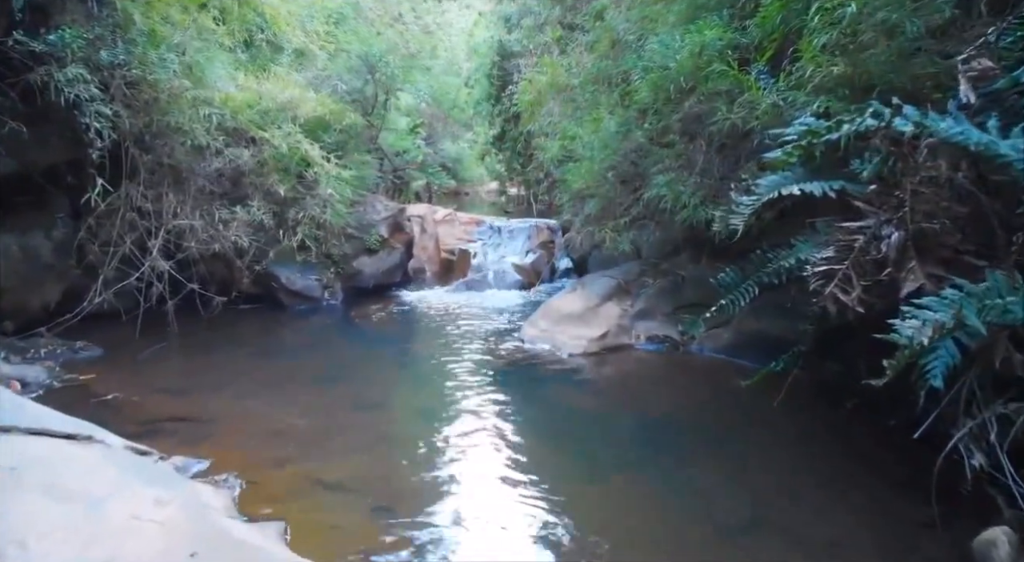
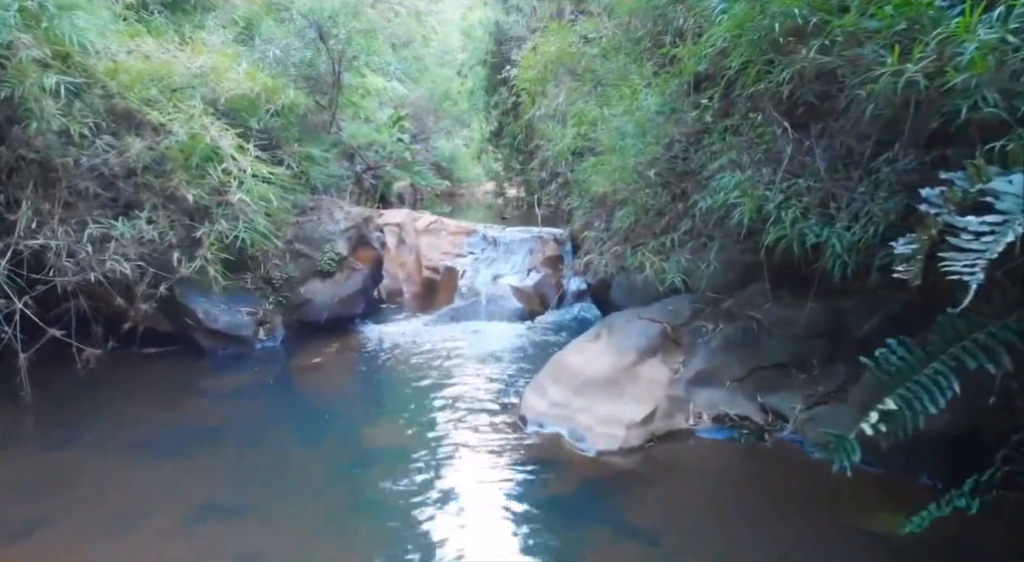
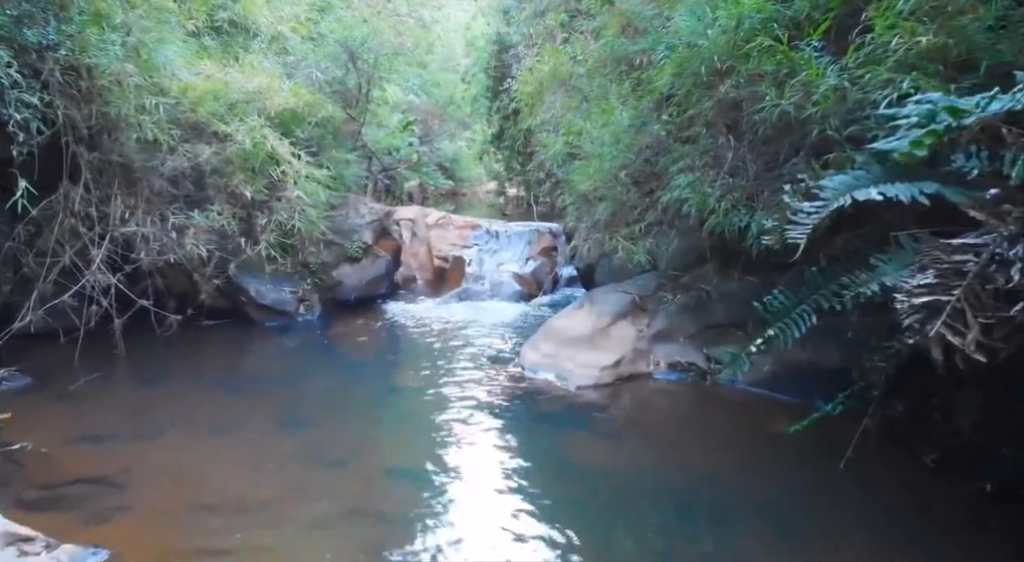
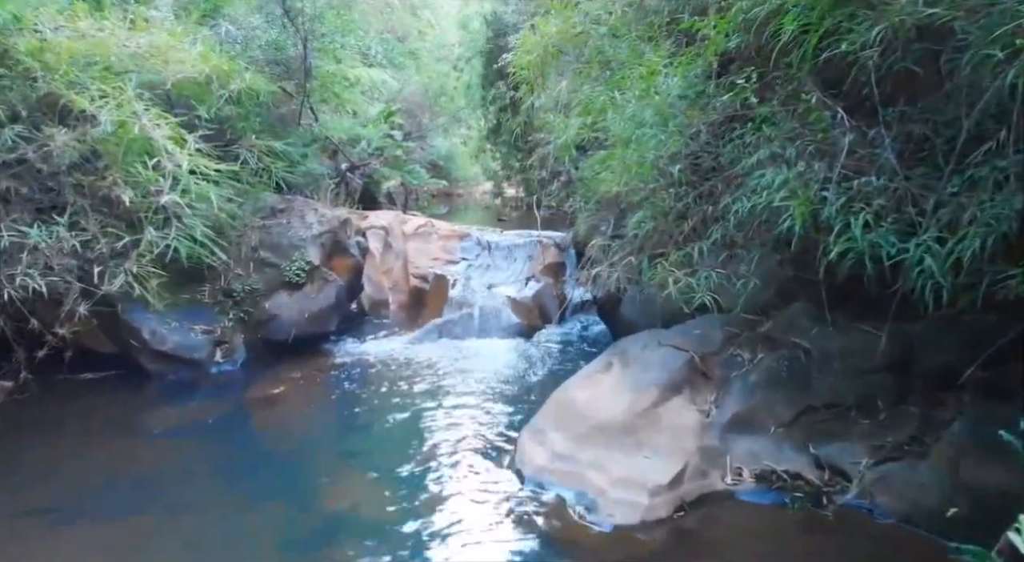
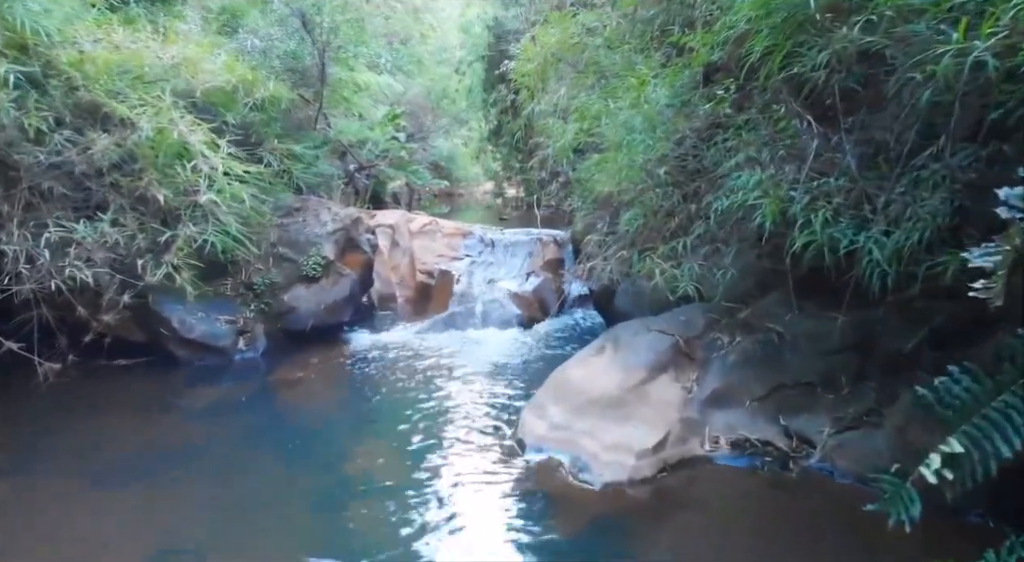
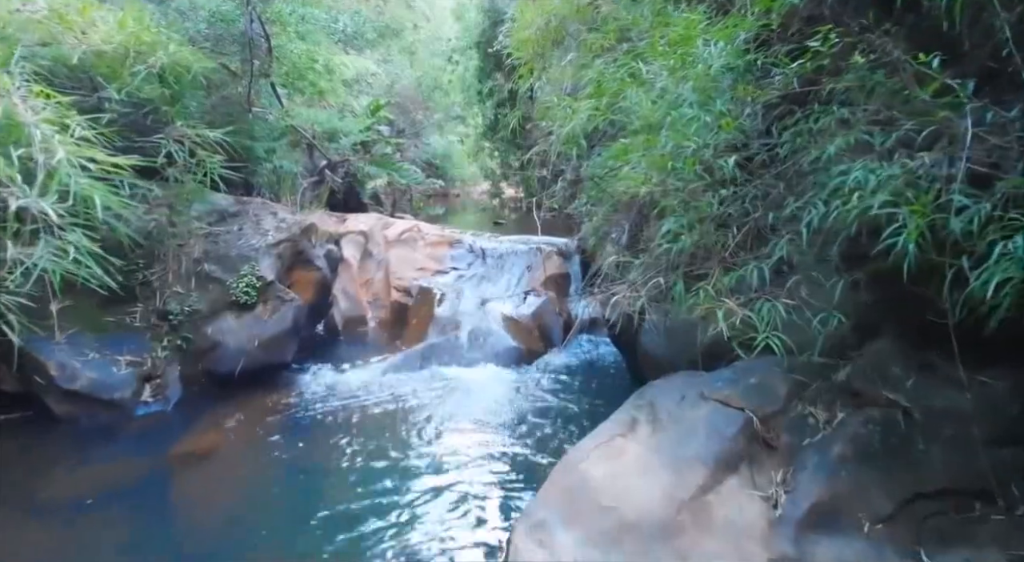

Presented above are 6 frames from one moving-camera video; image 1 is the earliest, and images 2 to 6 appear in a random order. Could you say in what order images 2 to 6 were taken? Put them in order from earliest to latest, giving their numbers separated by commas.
3, 2, 5, 4, 6
